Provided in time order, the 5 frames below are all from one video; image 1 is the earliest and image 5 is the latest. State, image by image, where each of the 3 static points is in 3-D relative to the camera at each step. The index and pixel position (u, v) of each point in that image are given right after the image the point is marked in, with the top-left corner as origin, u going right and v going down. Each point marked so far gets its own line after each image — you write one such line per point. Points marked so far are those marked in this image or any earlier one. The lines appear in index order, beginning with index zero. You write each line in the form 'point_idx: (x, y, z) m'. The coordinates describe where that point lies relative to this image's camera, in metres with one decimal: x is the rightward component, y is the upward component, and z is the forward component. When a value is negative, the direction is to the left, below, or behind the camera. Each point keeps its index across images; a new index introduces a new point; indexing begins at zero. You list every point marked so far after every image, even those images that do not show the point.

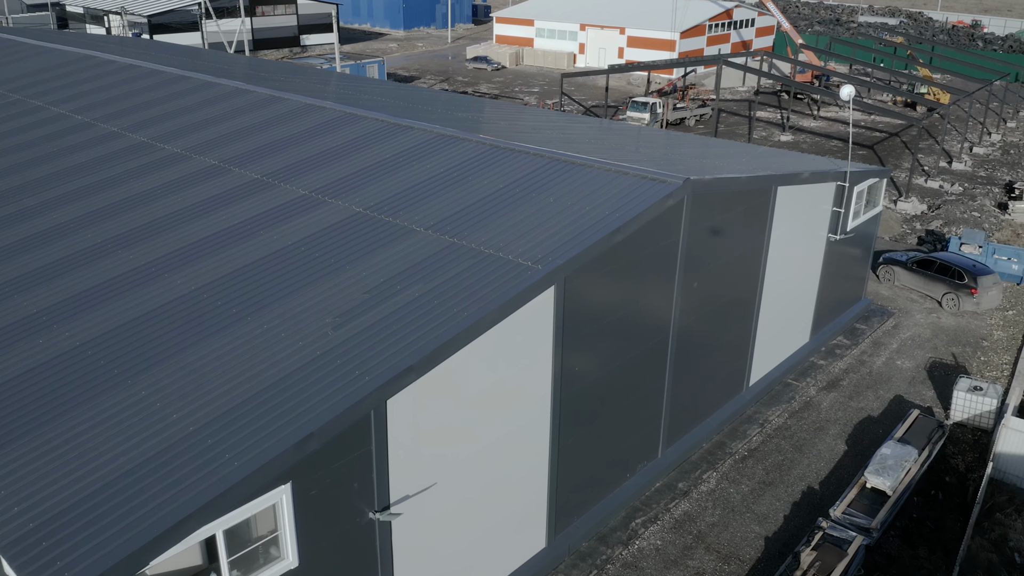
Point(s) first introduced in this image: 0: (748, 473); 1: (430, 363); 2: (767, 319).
0: (+3.9, -3.0, +13.2) m
1: (-0.8, -0.8, +8.2) m
2: (+4.8, -0.6, +15.2) m
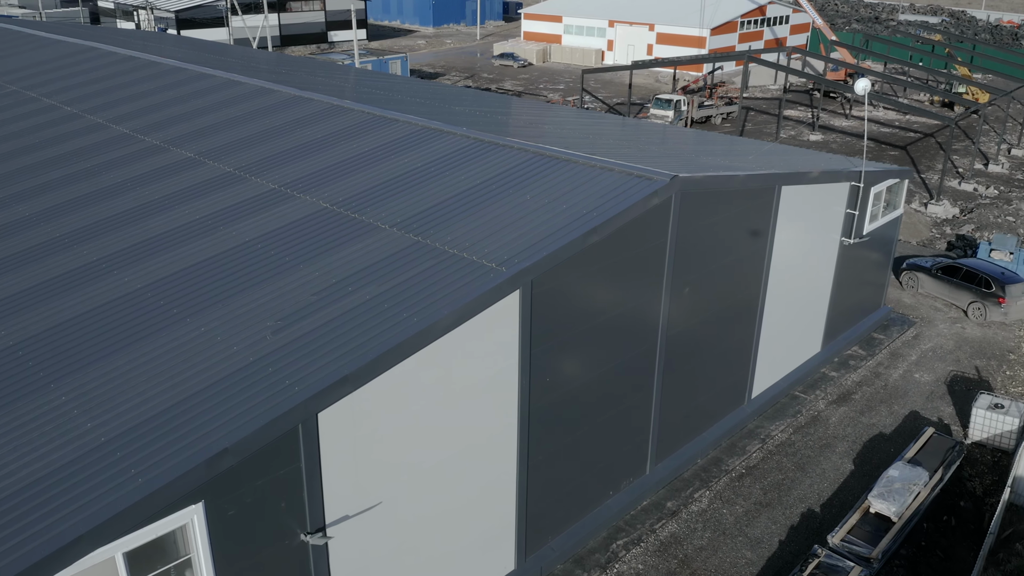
0: (+3.6, -3.1, +12.3) m
1: (-1.3, -0.8, +7.5) m
2: (+4.6, -0.7, +14.3) m
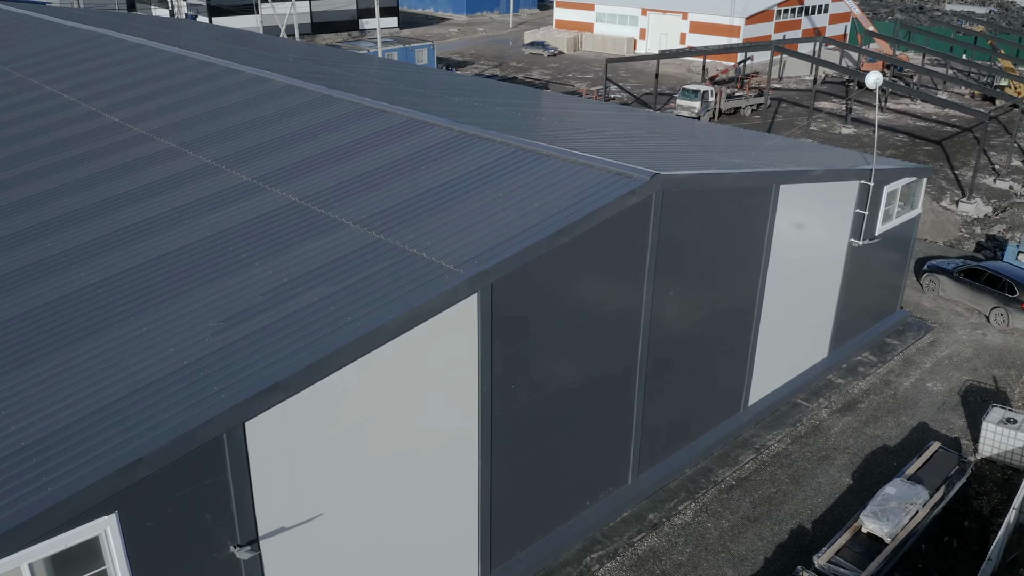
0: (+3.2, -3.2, +11.7) m
1: (-1.8, -0.8, +7.1) m
2: (+4.4, -0.8, +13.6) m
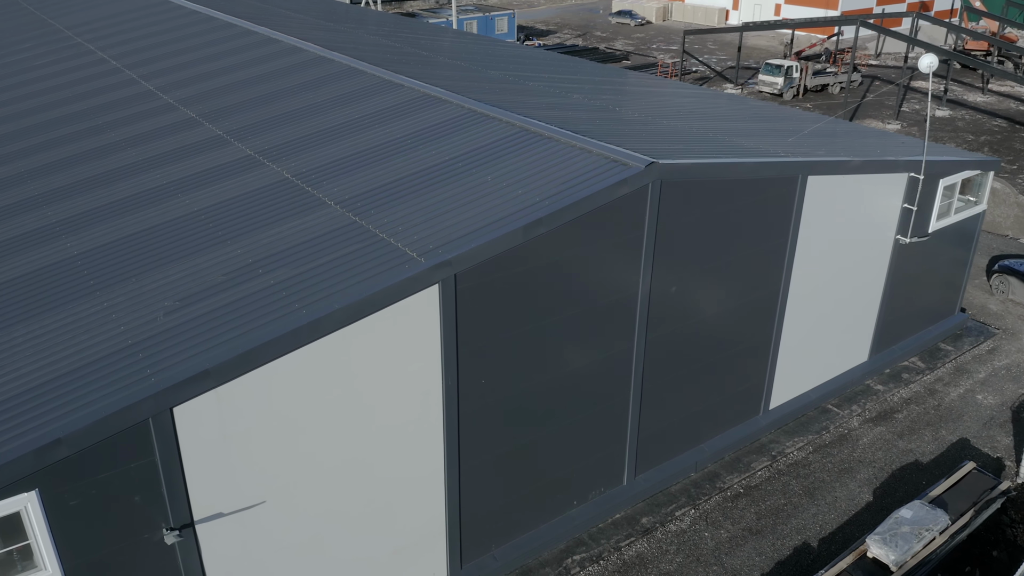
0: (+3.1, -3.1, +11.1) m
1: (-2.3, -0.7, +7.0) m
2: (+4.6, -0.7, +12.8) m
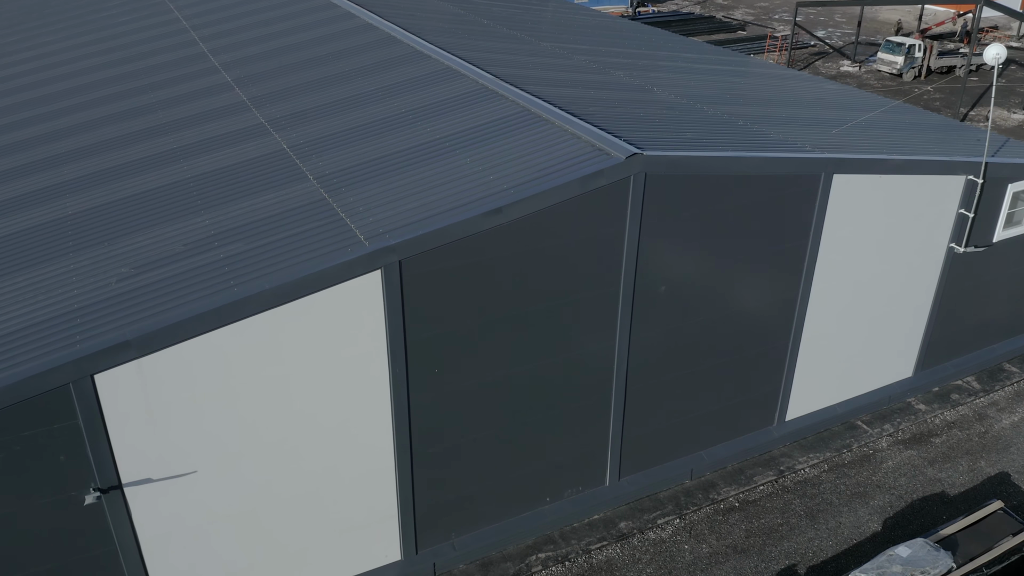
0: (+2.7, -3.2, +10.5) m
1: (-3.0, -0.5, +7.1) m
2: (+4.6, -0.8, +11.8) m
